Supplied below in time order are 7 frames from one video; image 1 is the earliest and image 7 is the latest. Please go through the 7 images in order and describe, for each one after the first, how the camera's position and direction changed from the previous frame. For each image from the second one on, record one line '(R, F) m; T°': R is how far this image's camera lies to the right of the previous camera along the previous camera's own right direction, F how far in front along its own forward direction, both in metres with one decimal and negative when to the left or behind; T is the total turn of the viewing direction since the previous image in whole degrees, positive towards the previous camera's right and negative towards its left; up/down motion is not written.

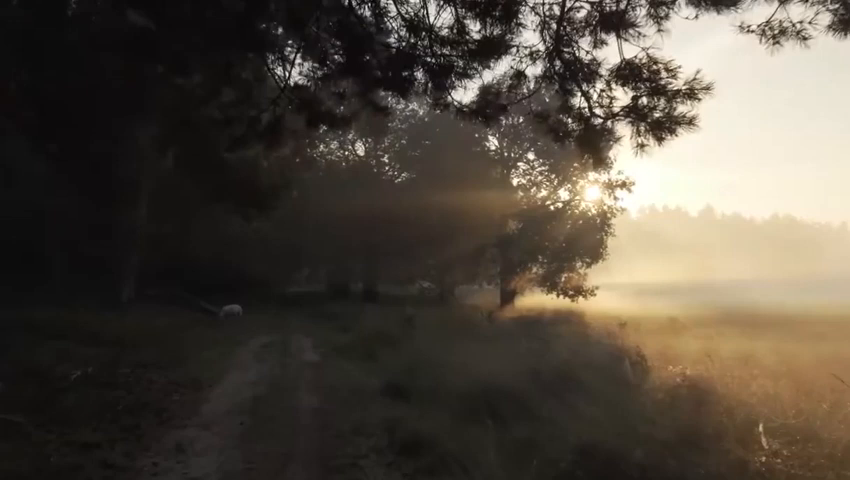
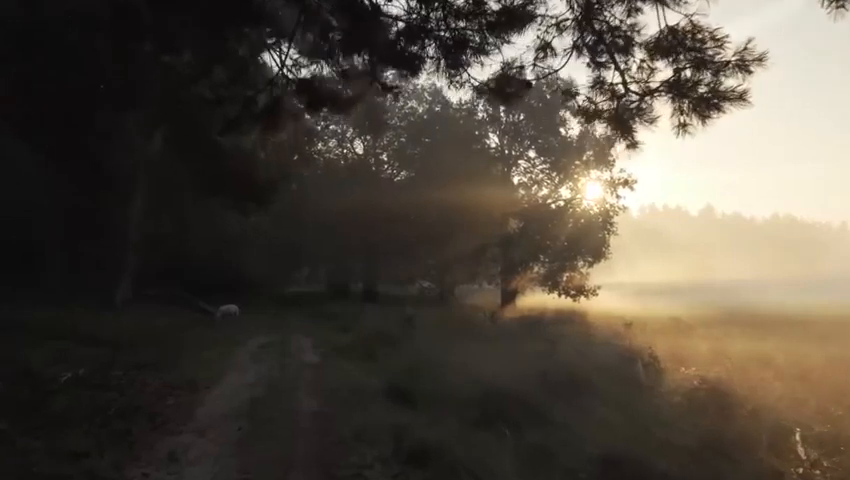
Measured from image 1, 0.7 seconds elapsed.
(-0.1, +0.6) m; 0°
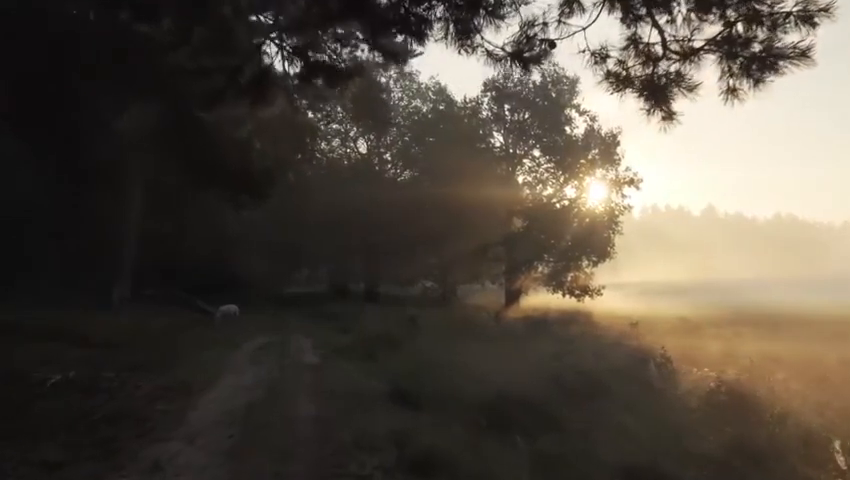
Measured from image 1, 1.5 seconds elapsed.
(0.0, +0.6) m; 0°
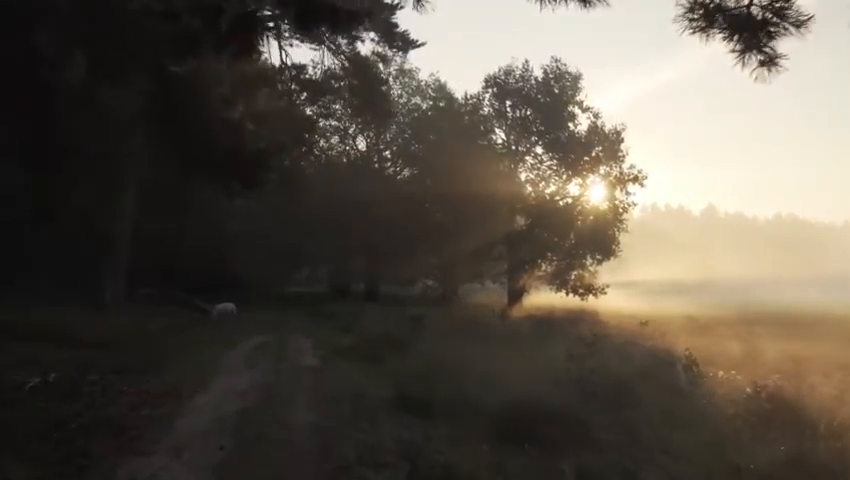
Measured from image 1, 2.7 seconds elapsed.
(-0.2, +1.0) m; 0°
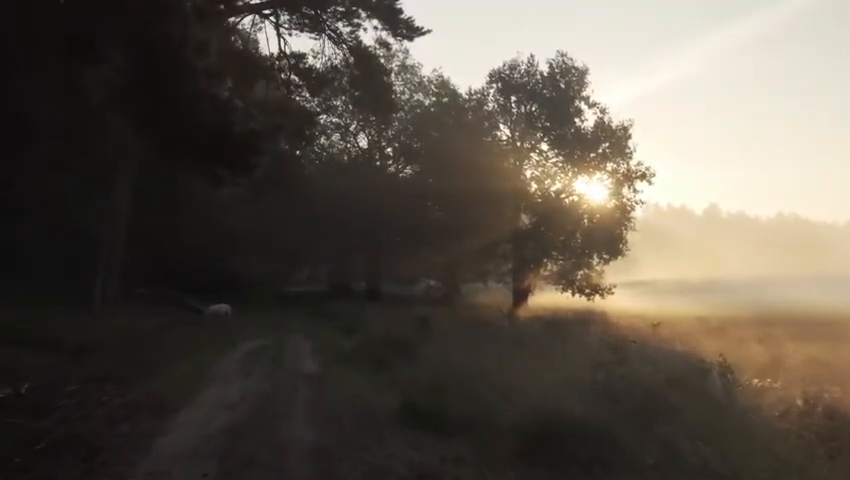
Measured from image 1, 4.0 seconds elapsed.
(-0.2, +1.2) m; 0°
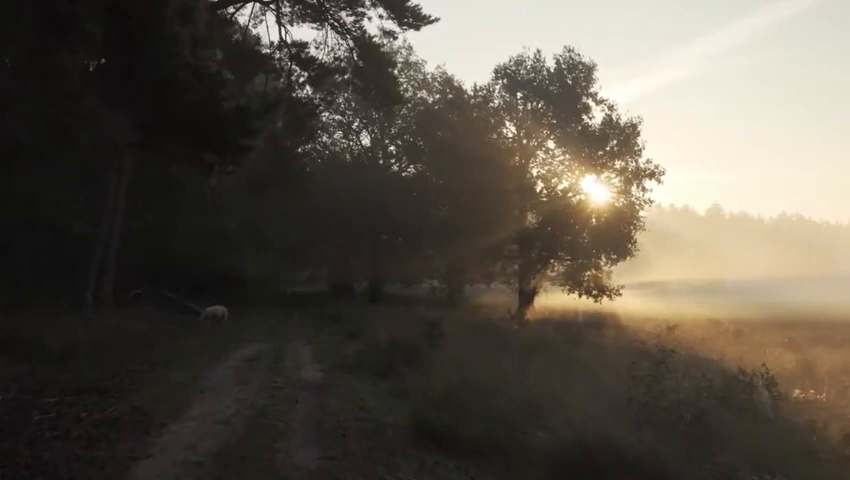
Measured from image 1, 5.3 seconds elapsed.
(-0.2, +1.2) m; 0°
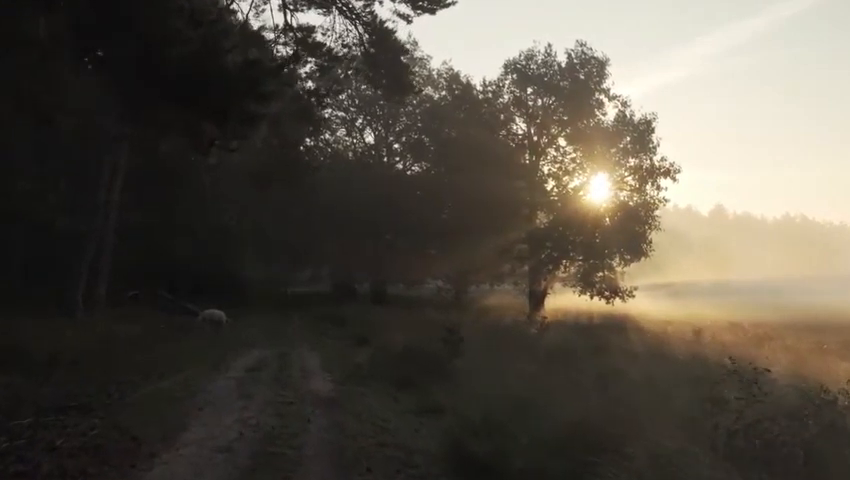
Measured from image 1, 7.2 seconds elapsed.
(-0.4, +1.6) m; 0°
